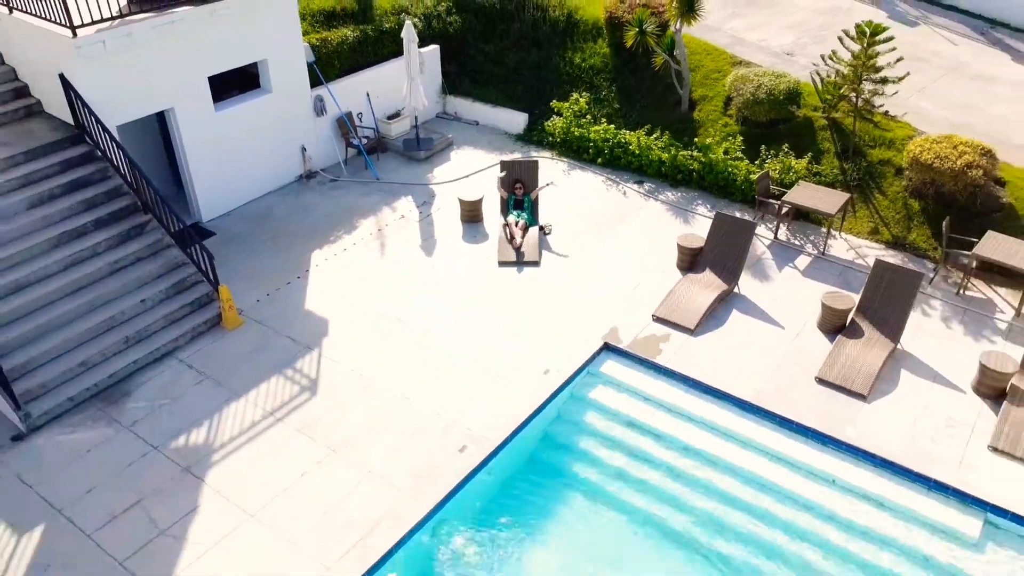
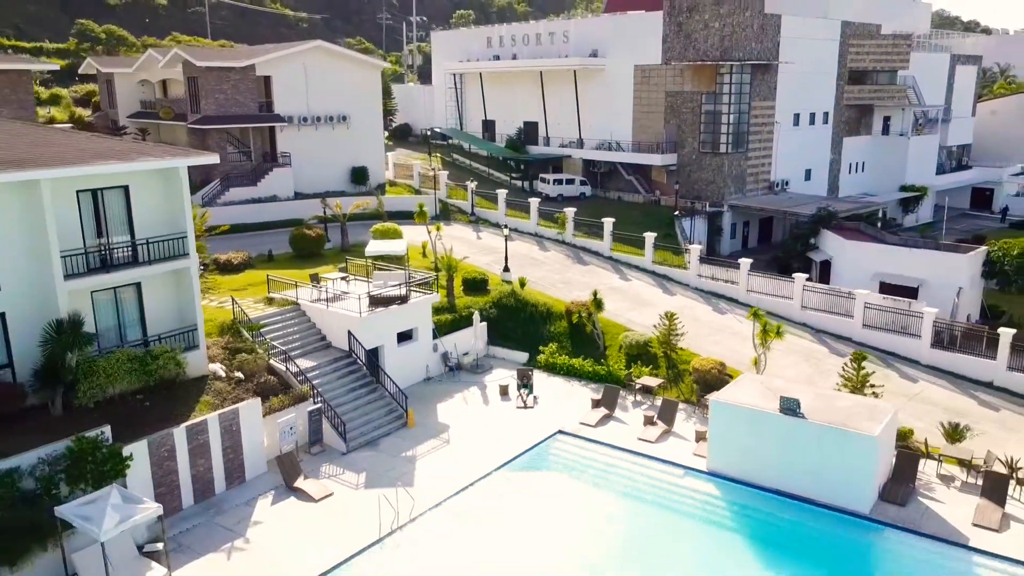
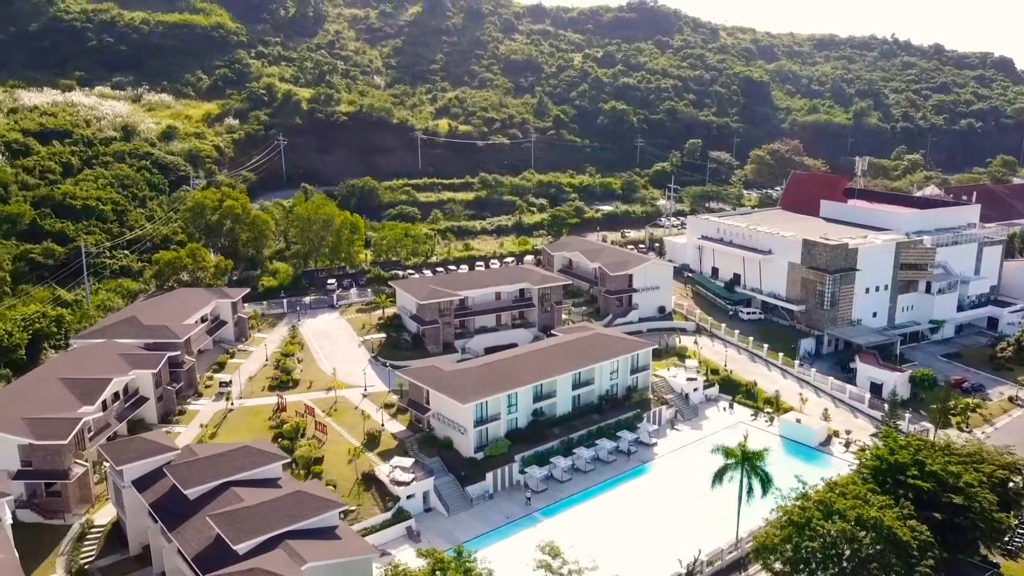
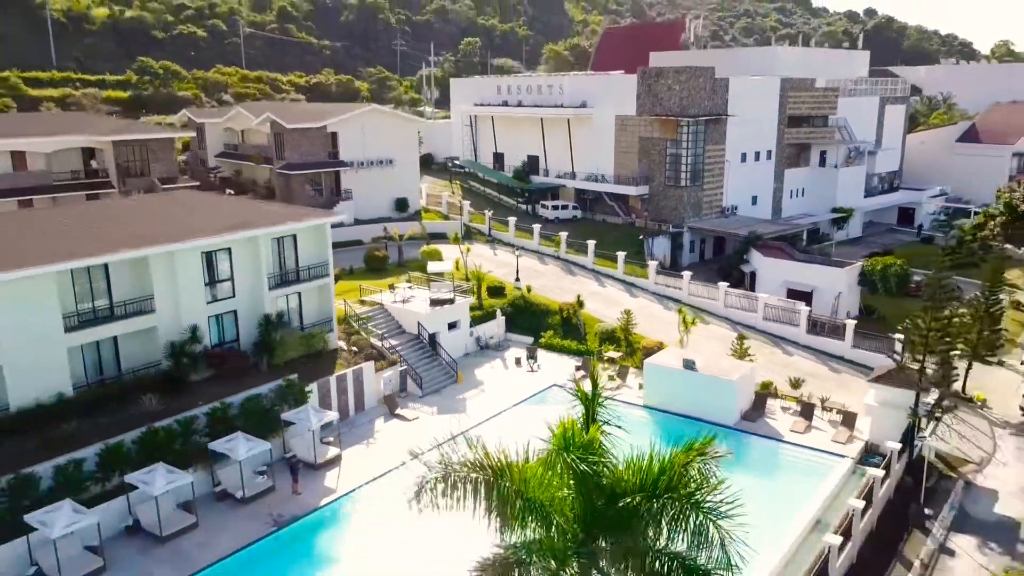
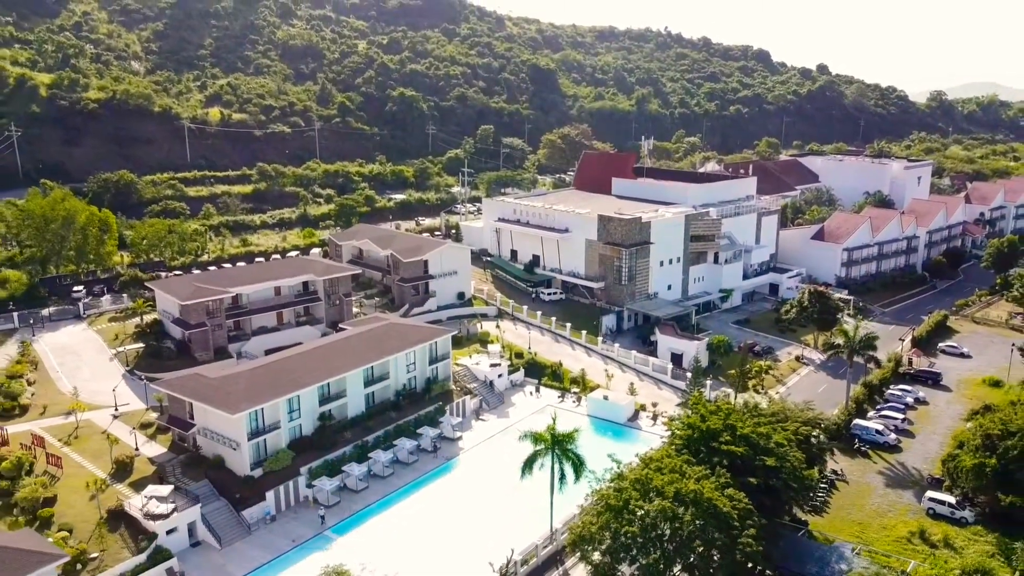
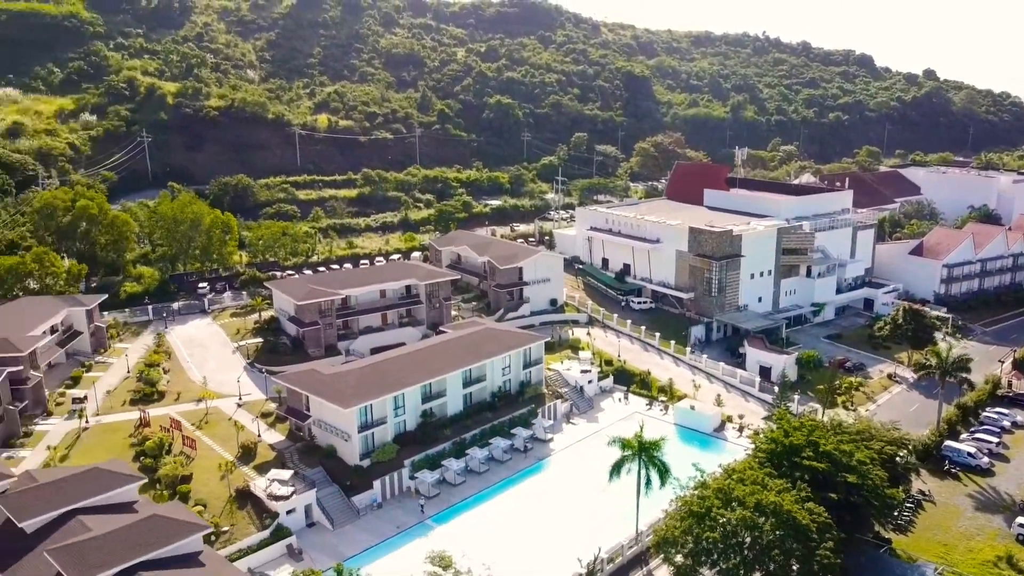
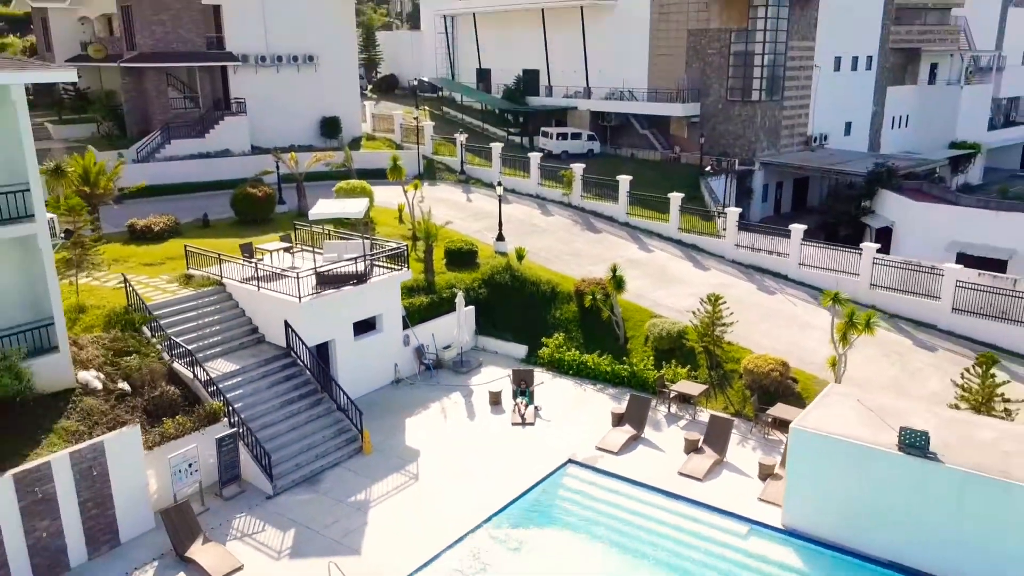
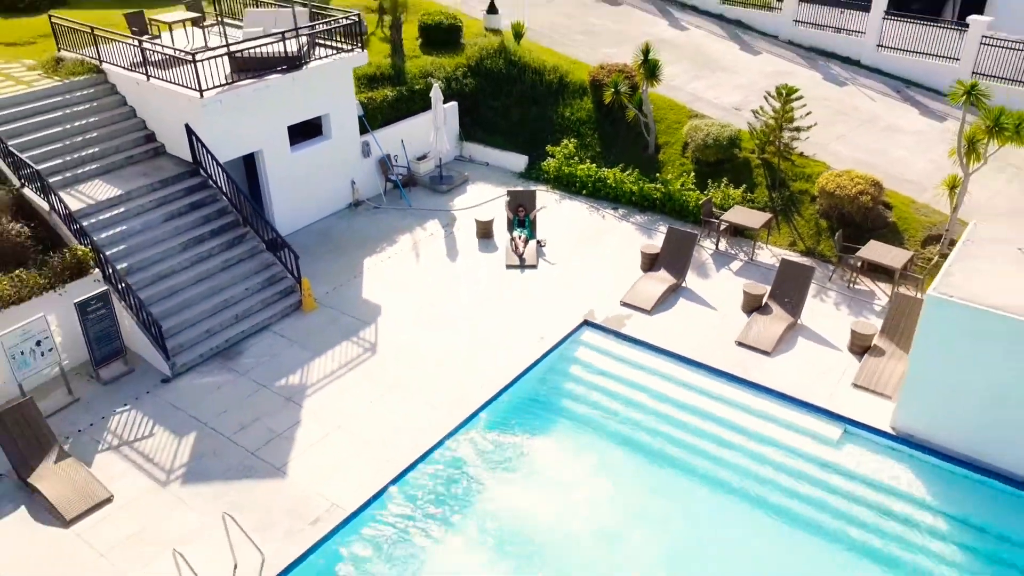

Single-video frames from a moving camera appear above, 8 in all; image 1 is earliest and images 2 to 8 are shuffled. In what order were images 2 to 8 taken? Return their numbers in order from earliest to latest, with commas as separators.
8, 7, 2, 4, 5, 6, 3
